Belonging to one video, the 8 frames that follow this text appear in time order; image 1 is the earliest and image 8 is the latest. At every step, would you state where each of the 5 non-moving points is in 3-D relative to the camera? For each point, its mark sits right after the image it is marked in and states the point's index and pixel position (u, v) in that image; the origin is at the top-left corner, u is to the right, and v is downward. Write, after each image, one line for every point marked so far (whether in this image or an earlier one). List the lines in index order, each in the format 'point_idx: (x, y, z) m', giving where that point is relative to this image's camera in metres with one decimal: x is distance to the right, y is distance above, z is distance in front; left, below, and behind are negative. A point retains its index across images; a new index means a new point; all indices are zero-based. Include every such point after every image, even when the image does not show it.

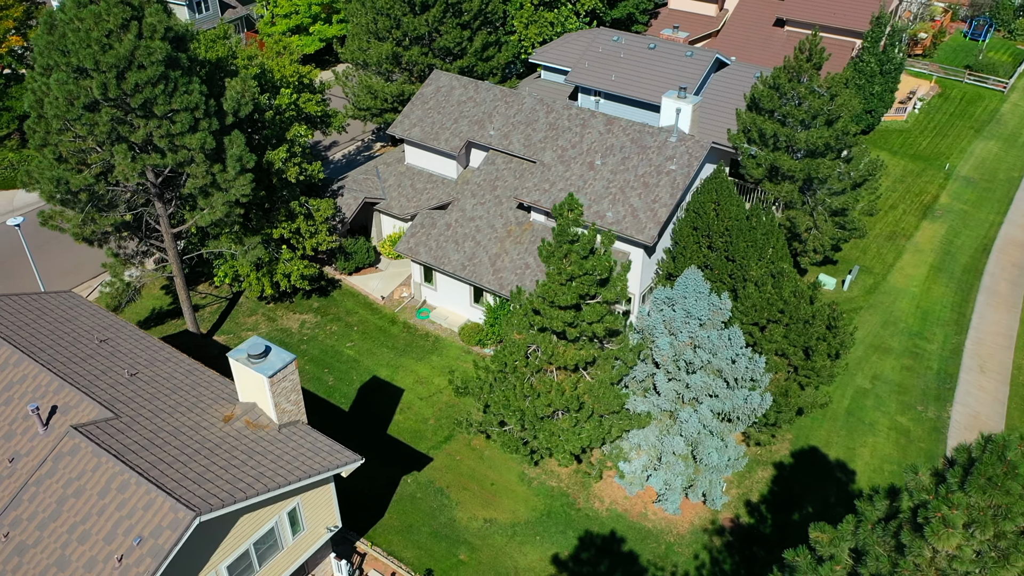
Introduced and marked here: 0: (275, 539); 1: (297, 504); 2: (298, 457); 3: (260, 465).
0: (-5.4, -5.7, +19.0) m
1: (-4.9, -5.0, +19.2) m
2: (-4.9, -3.9, +19.3) m
3: (-5.6, -3.9, +18.6) m
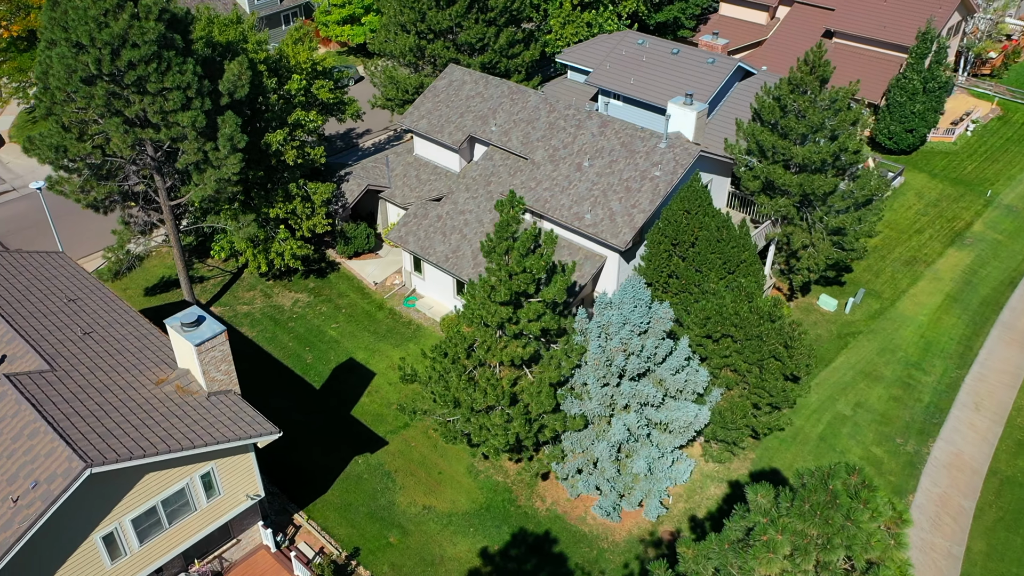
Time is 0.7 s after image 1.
0: (-7.8, -5.0, +19.9) m
1: (-7.2, -4.4, +20.1) m
2: (-7.1, -3.3, +20.2) m
3: (-7.9, -3.2, +19.5) m
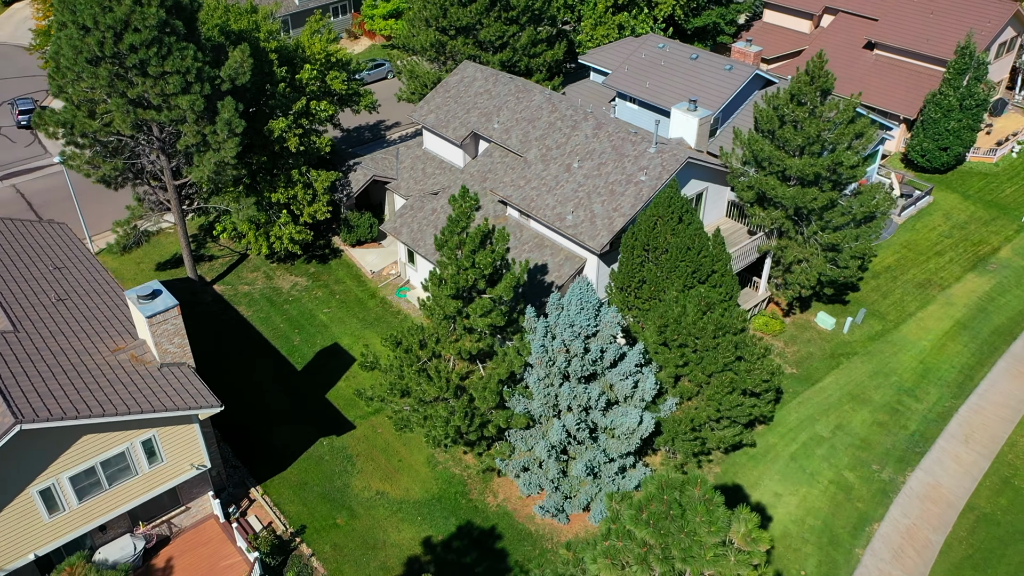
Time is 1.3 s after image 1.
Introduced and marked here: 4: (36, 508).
0: (-9.6, -4.4, +20.8) m
1: (-9.0, -3.7, +21.0) m
2: (-8.8, -2.7, +21.1) m
3: (-9.6, -2.6, +20.5) m
4: (-11.2, -5.2, +19.6) m
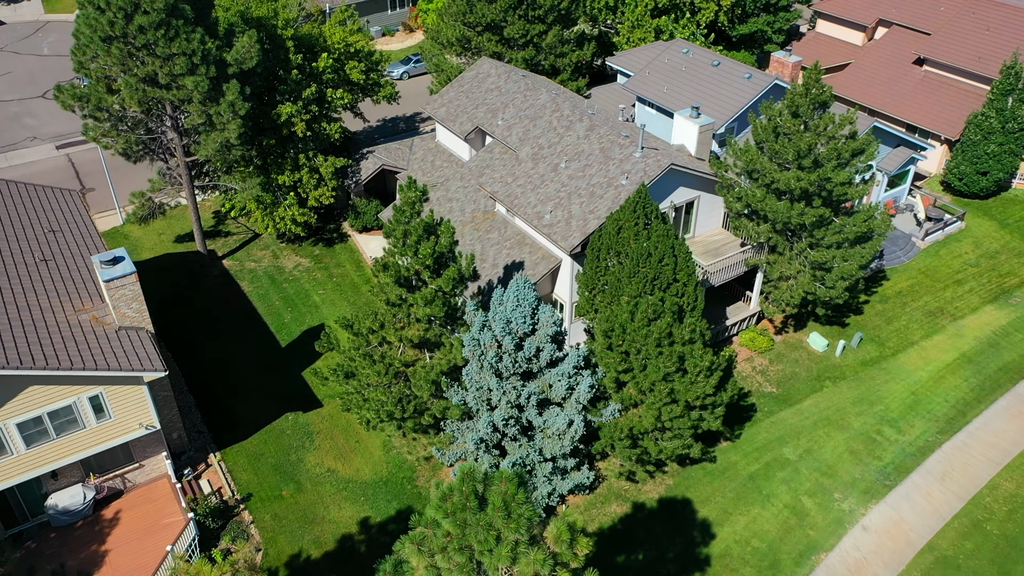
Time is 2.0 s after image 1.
0: (-11.7, -3.4, +22.2) m
1: (-11.0, -2.8, +22.3) m
2: (-10.7, -1.8, +22.3) m
3: (-11.6, -1.6, +21.8) m
4: (-13.4, -4.1, +21.2) m
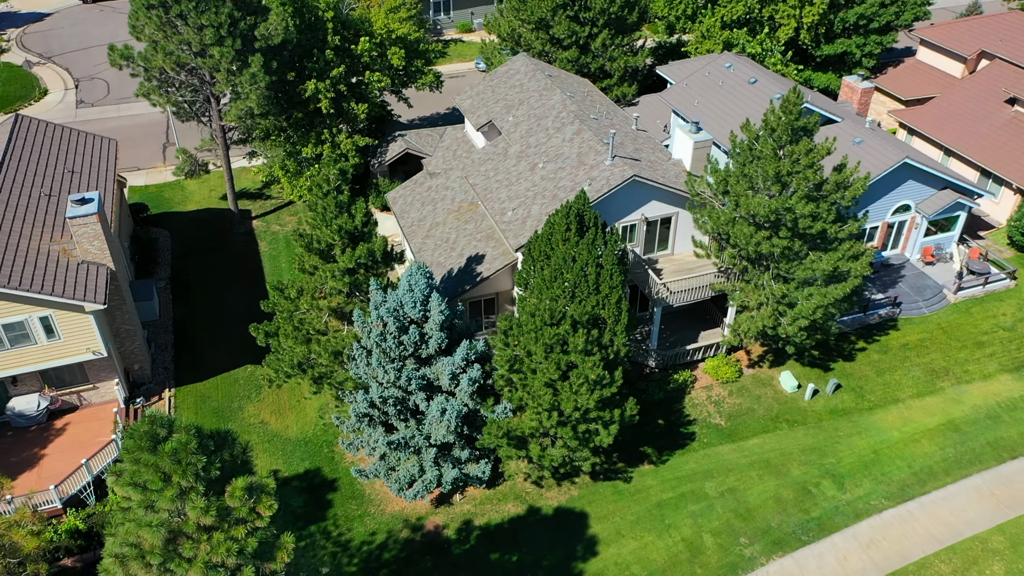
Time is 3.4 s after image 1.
0: (-14.7, -1.3, +25.3) m
1: (-14.0, -0.8, +25.2) m
2: (-13.6, +0.2, +25.2) m
3: (-14.5, +0.4, +24.9) m
4: (-16.7, -1.8, +24.7) m
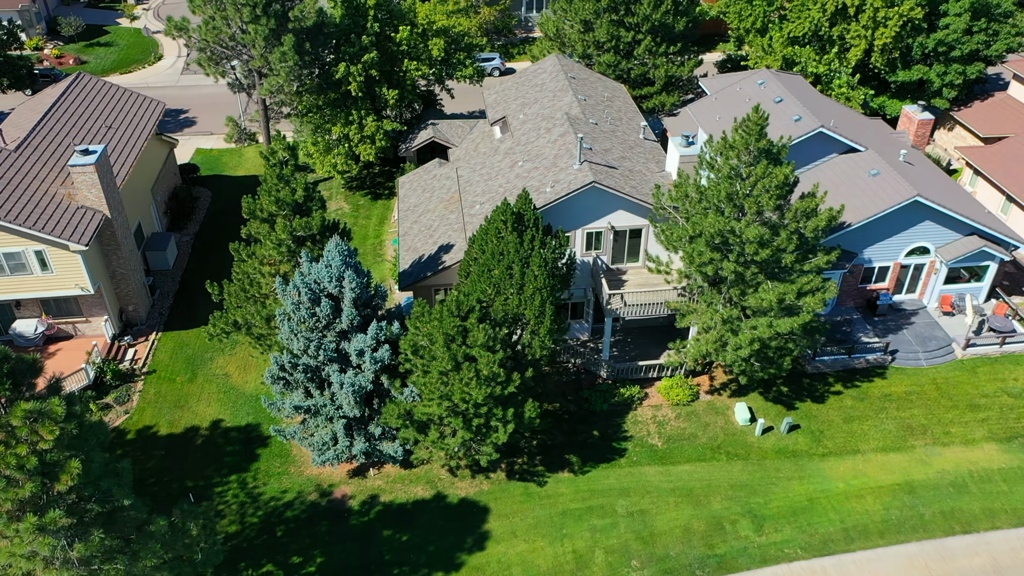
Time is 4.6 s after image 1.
0: (-16.7, +0.9, +28.5) m
1: (-15.9, +1.3, +28.3) m
2: (-15.4, +2.2, +28.2) m
3: (-16.3, +2.6, +28.1) m
4: (-18.8, +0.7, +28.3) m
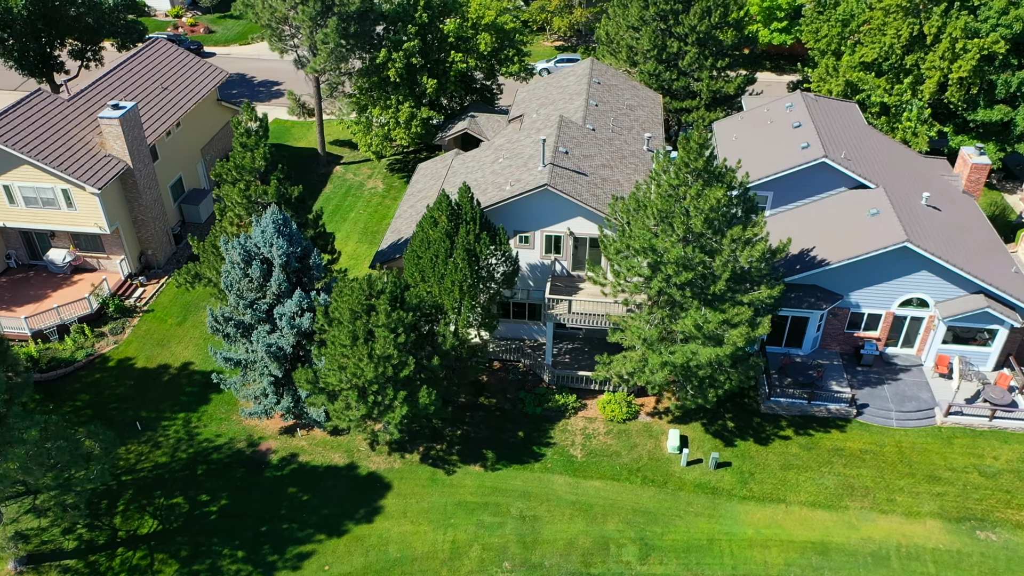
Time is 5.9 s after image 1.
0: (-17.8, +3.5, +32.4) m
1: (-17.0, +3.8, +32.0) m
2: (-16.4, +4.7, +31.8) m
3: (-17.3, +5.2, +31.8) m
4: (-19.9, +3.6, +32.6) m
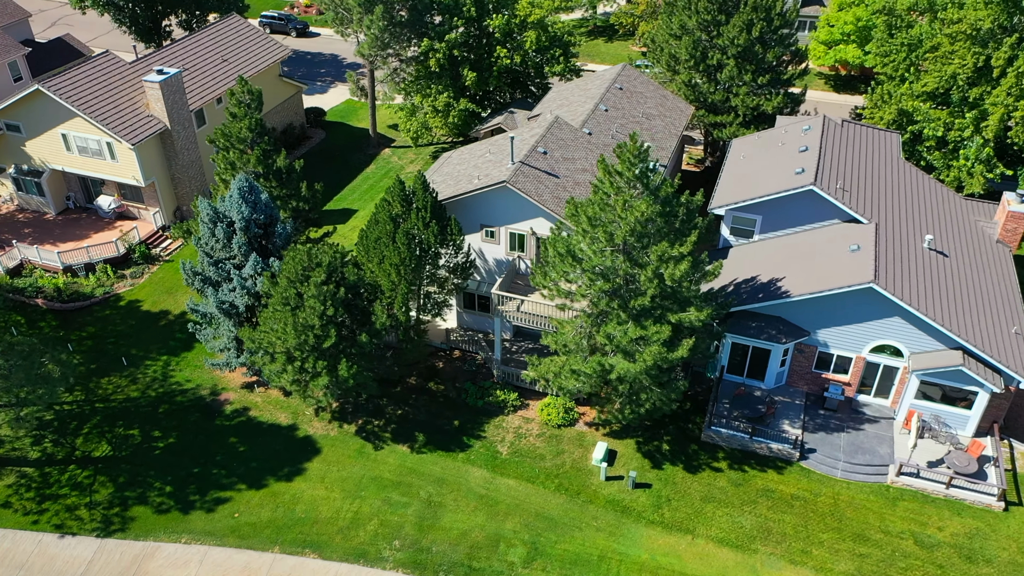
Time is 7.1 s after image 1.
0: (-17.8, +6.0, +36.0) m
1: (-17.0, +6.2, +35.5) m
2: (-16.4, +7.0, +35.2) m
3: (-17.1, +7.6, +35.3) m
4: (-19.8, +6.4, +36.5) m
